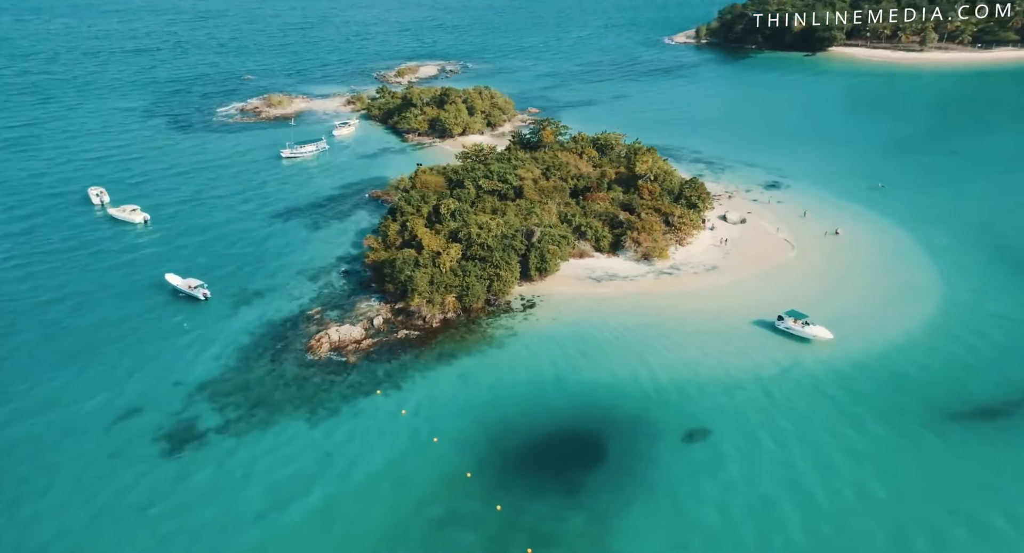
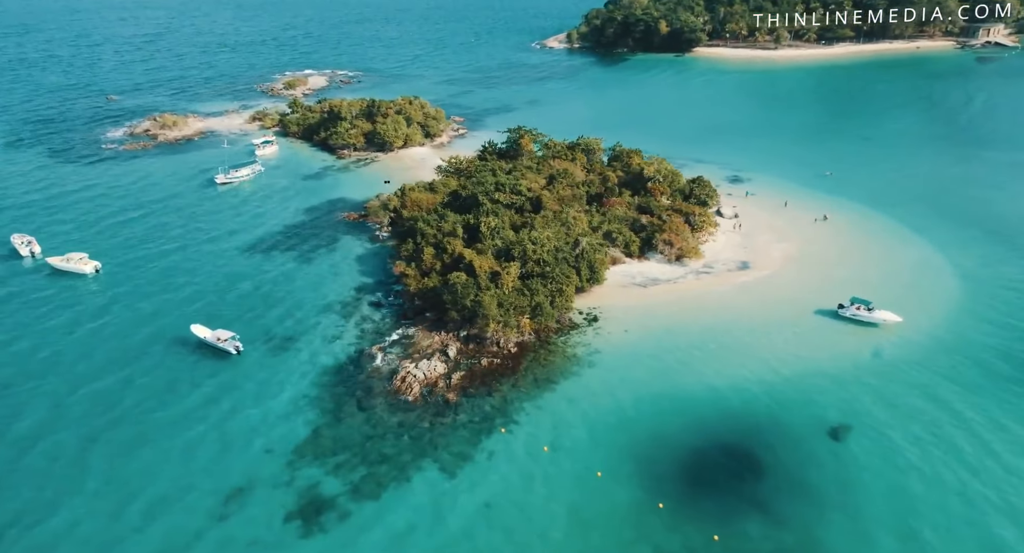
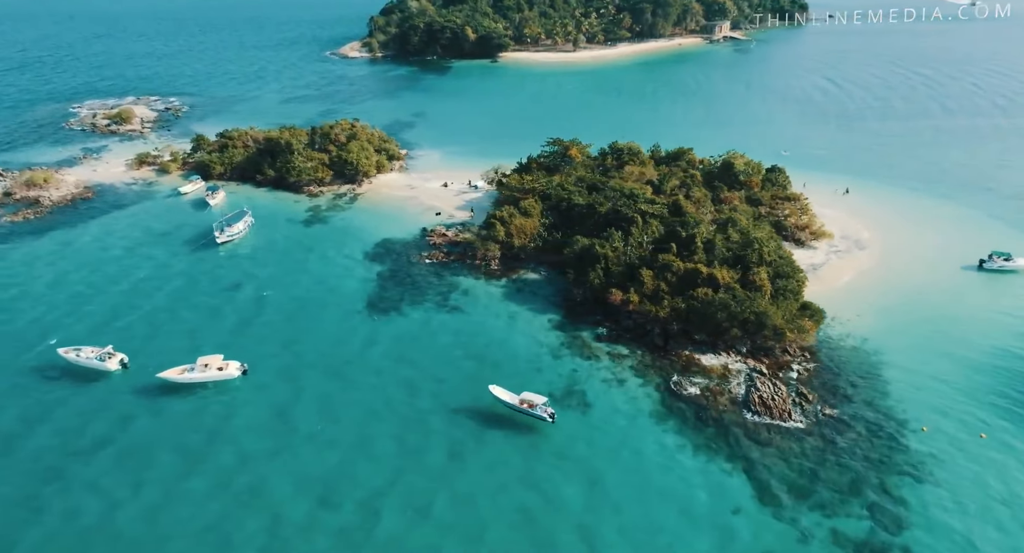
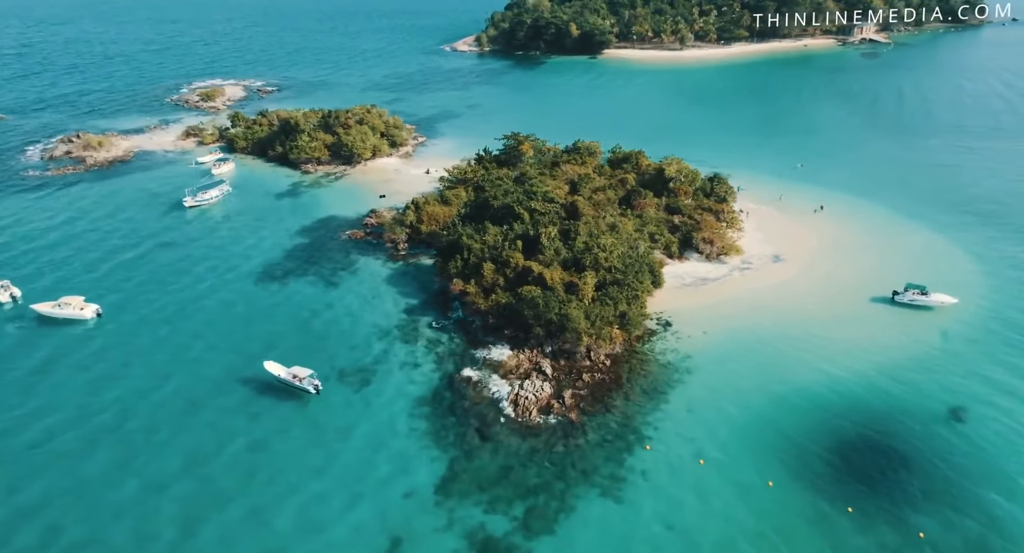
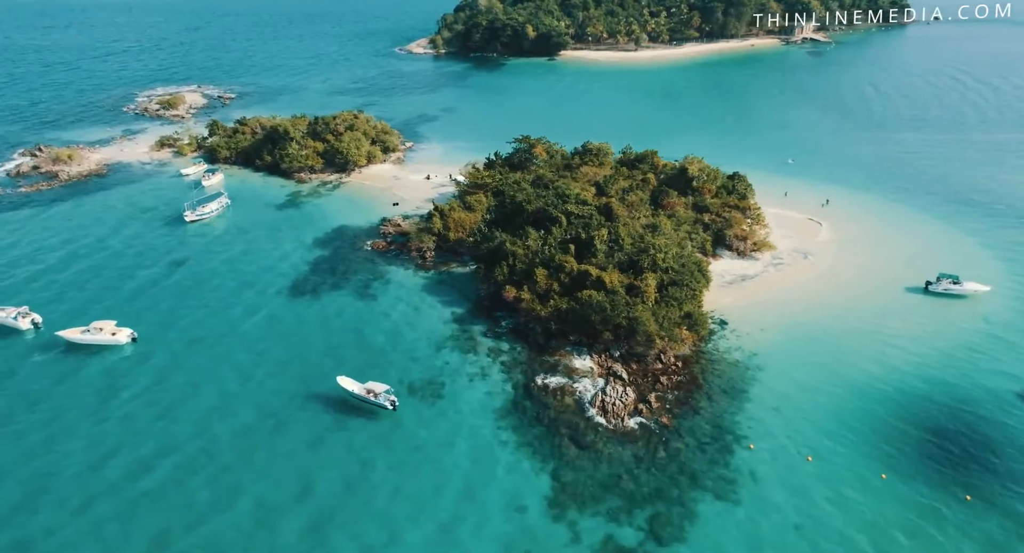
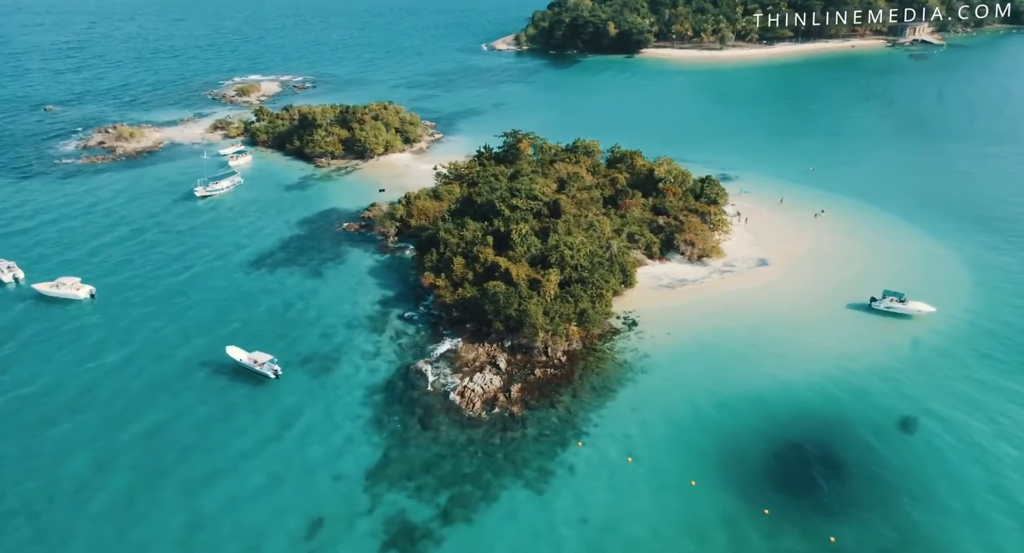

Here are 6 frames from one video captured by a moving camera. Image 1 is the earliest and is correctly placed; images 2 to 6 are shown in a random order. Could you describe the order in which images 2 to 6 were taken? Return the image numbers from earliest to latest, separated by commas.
2, 6, 4, 5, 3
